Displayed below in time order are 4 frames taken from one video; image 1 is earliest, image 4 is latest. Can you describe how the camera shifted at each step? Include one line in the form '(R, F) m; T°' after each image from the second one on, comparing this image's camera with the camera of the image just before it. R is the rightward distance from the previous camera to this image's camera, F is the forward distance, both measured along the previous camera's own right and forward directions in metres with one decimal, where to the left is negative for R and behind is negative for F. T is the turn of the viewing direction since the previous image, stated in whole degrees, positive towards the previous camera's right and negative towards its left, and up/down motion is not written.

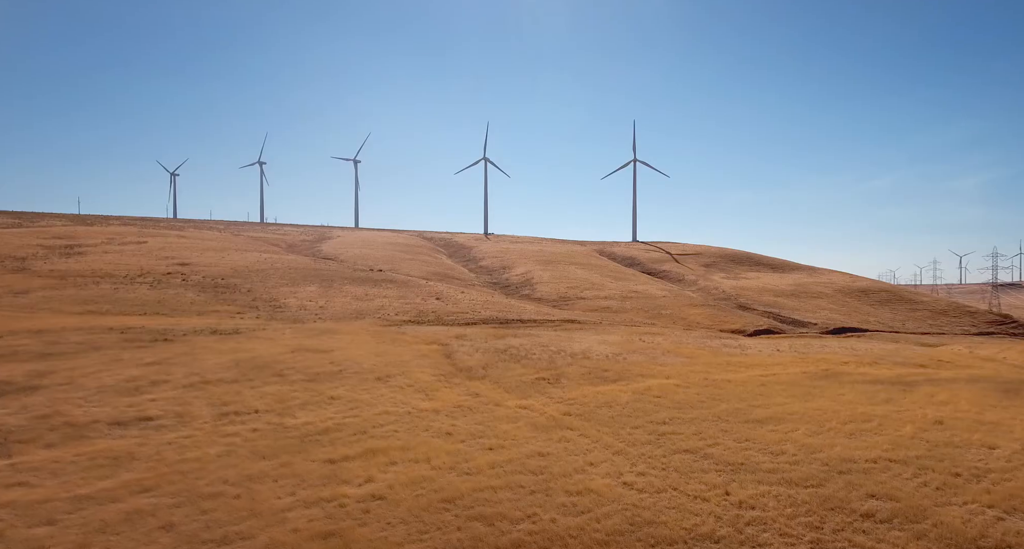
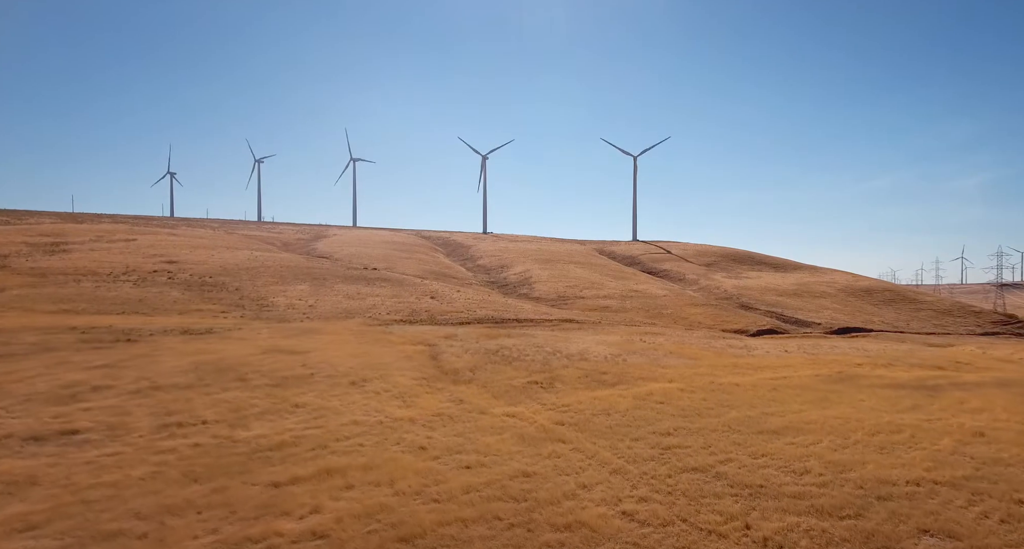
(+0.5, +2.9) m; 0°
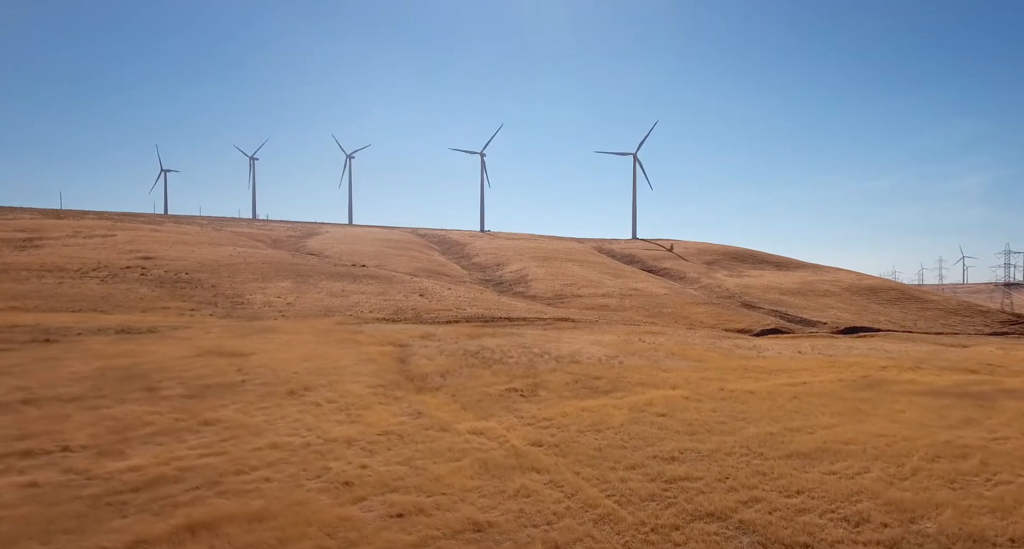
(+0.9, +5.0) m; 0°
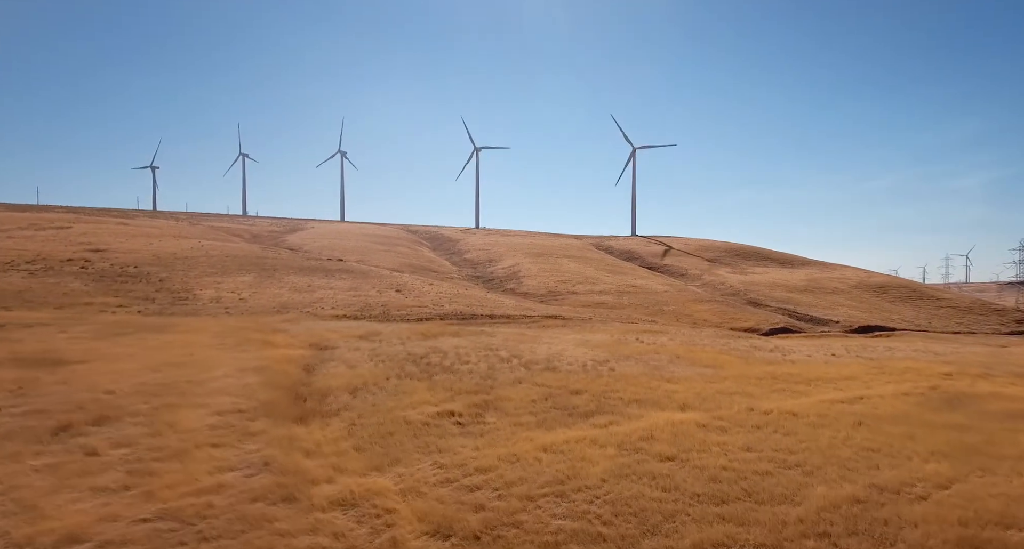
(+1.7, +9.2) m; 0°
